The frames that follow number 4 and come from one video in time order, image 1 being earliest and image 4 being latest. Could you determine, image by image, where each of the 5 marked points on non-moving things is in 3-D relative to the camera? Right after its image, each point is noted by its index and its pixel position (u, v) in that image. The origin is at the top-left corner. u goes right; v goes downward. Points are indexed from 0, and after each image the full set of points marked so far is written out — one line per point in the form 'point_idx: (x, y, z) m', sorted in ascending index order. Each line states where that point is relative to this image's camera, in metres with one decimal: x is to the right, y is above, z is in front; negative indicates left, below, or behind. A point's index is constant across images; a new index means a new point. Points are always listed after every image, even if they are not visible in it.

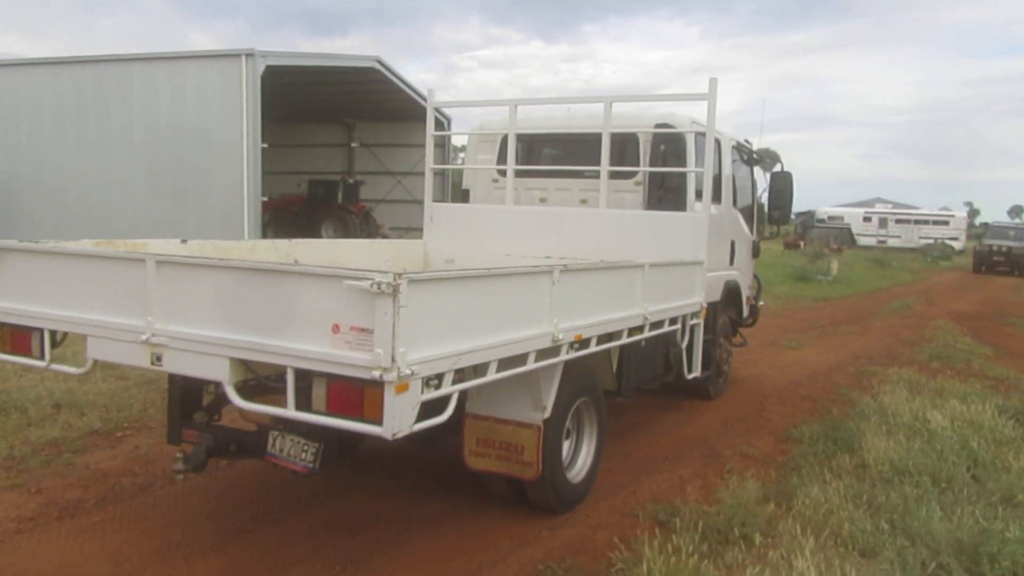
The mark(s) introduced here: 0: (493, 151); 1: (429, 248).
0: (-0.2, +1.2, +8.0) m
1: (-0.7, +0.4, +7.8) m
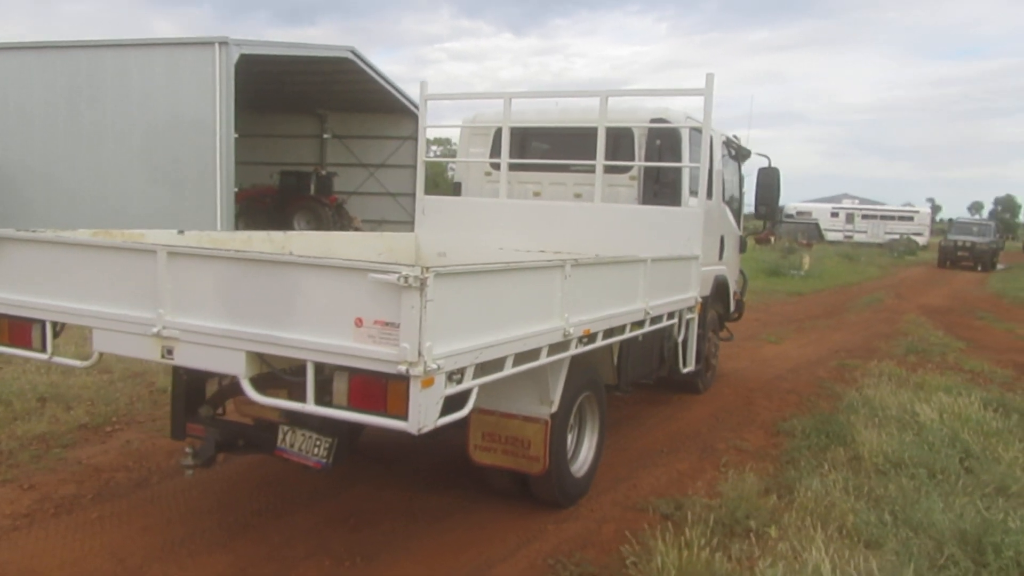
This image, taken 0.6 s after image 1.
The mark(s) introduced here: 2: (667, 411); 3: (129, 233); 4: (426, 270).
0: (-0.2, +1.3, +7.9) m
1: (-0.8, +0.4, +7.8) m
2: (+1.4, -1.1, +7.8) m
3: (-2.3, +0.3, +5.2) m
4: (-0.3, +0.1, +3.2) m
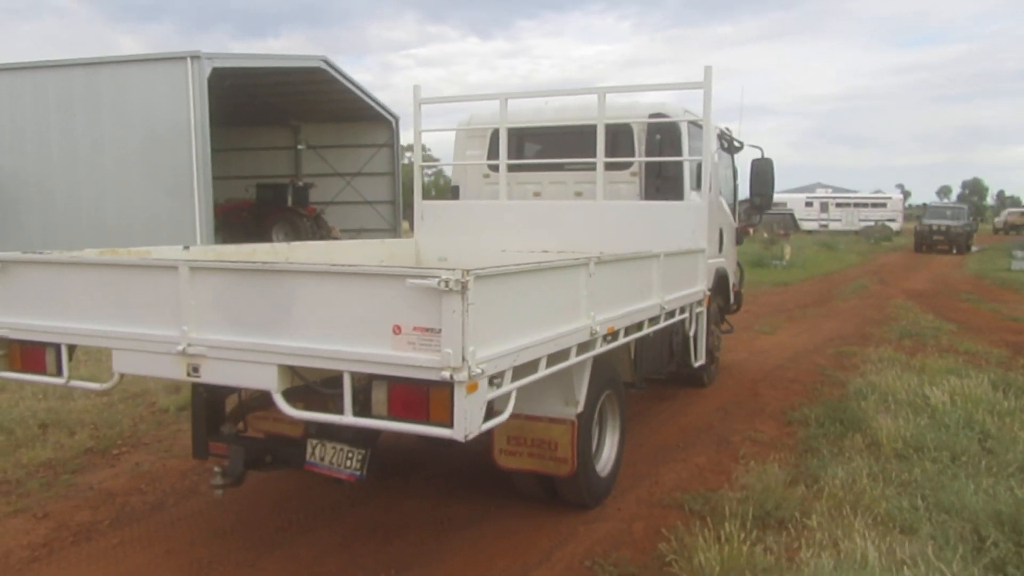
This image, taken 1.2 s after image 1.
0: (-0.3, +1.3, +7.9) m
1: (-0.8, +0.4, +7.7) m
2: (+1.5, -1.0, +7.8) m
3: (-2.2, +0.2, +5.1) m
4: (-0.2, +0.1, +3.2) m
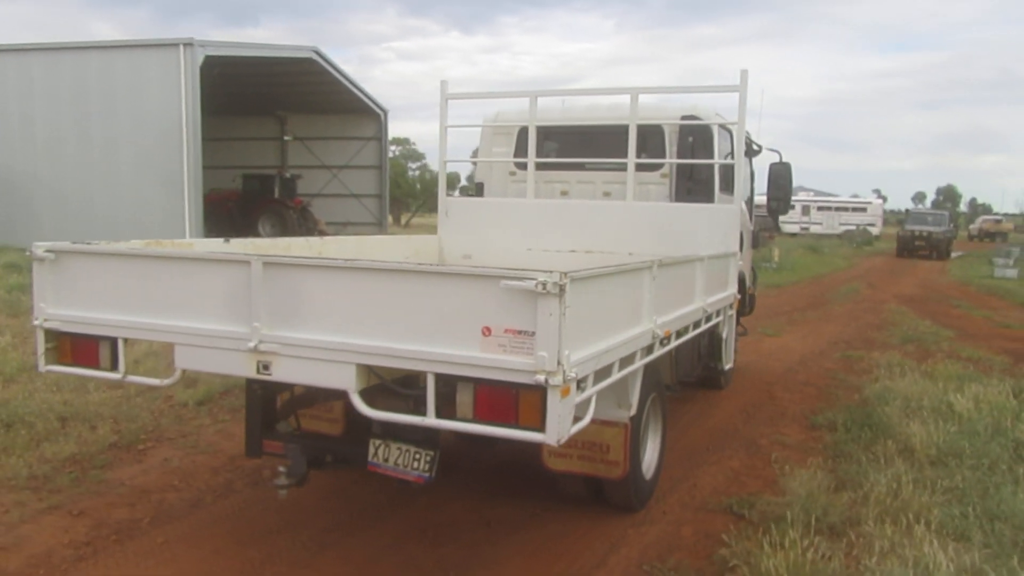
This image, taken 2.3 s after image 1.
0: (0.0, +1.3, +7.8) m
1: (-0.6, +0.4, +7.6) m
2: (+1.6, -1.1, +7.8) m
3: (-1.9, +0.2, +5.0) m
4: (+0.2, 0.0, +3.1) m
